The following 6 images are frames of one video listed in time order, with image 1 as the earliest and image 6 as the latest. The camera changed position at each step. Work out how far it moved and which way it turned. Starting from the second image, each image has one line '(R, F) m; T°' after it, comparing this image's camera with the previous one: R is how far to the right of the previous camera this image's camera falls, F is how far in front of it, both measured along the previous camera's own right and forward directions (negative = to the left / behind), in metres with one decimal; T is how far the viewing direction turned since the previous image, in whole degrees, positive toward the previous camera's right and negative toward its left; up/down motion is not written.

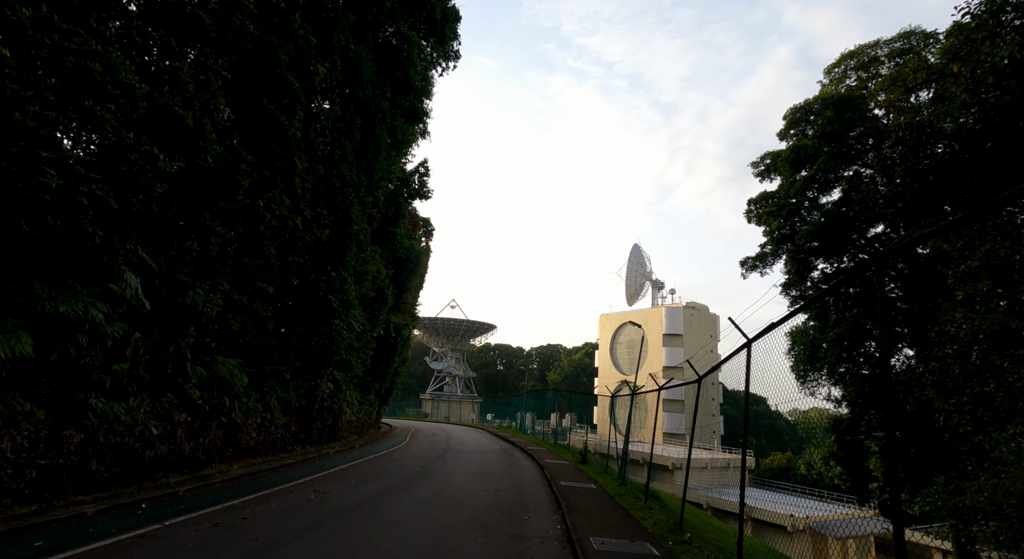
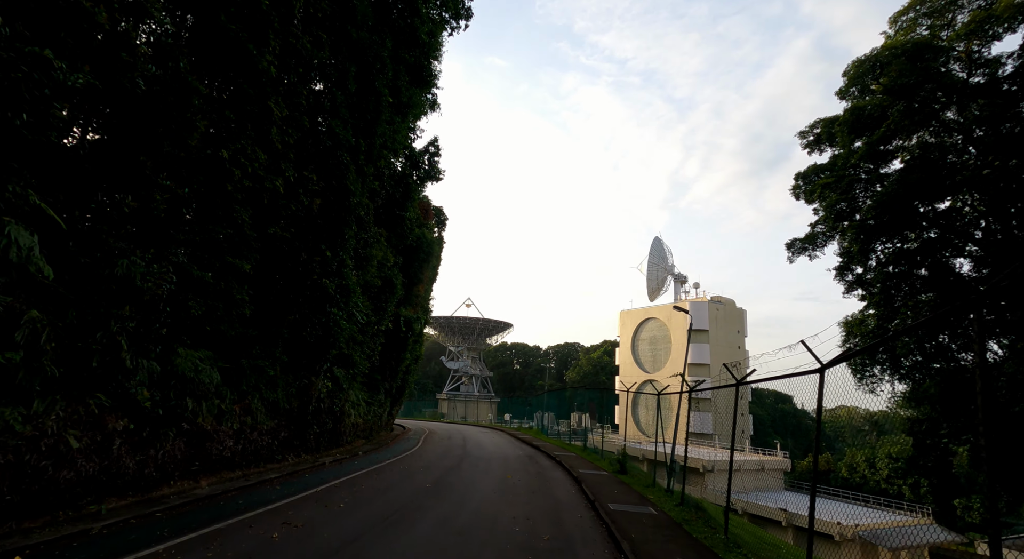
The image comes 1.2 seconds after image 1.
(-0.2, +2.5) m; -2°
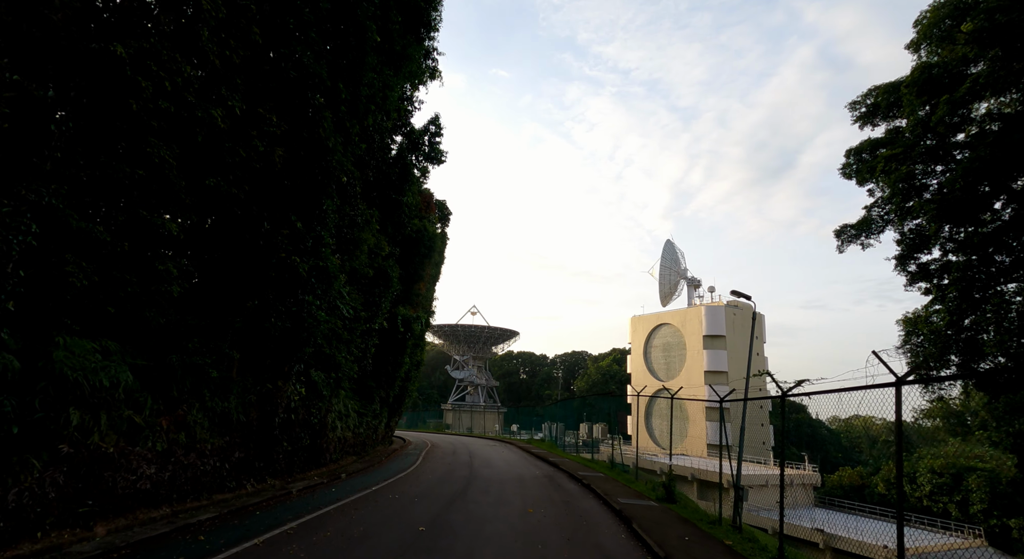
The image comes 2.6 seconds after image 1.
(-0.3, +3.1) m; 0°
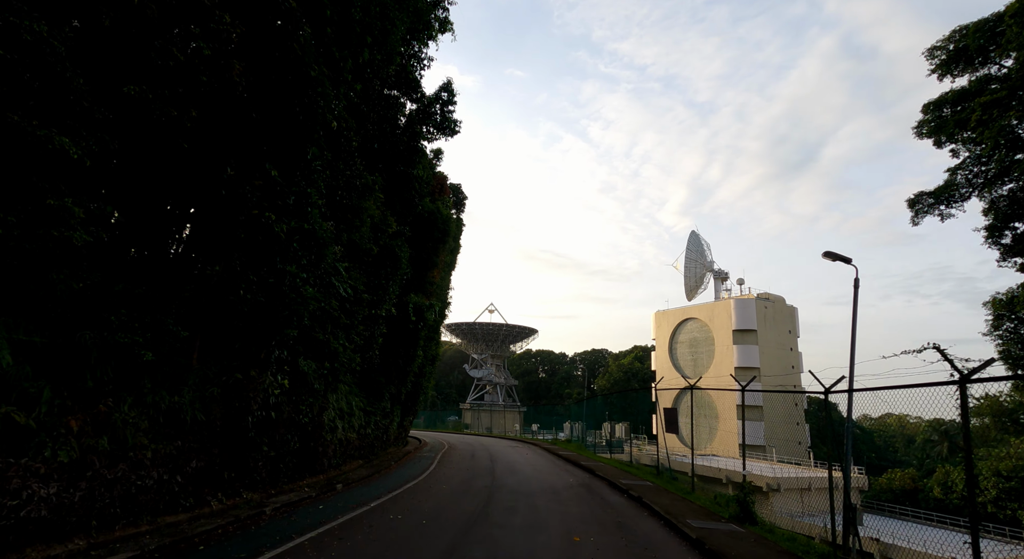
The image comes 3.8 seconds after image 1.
(-0.2, +2.5) m; -2°
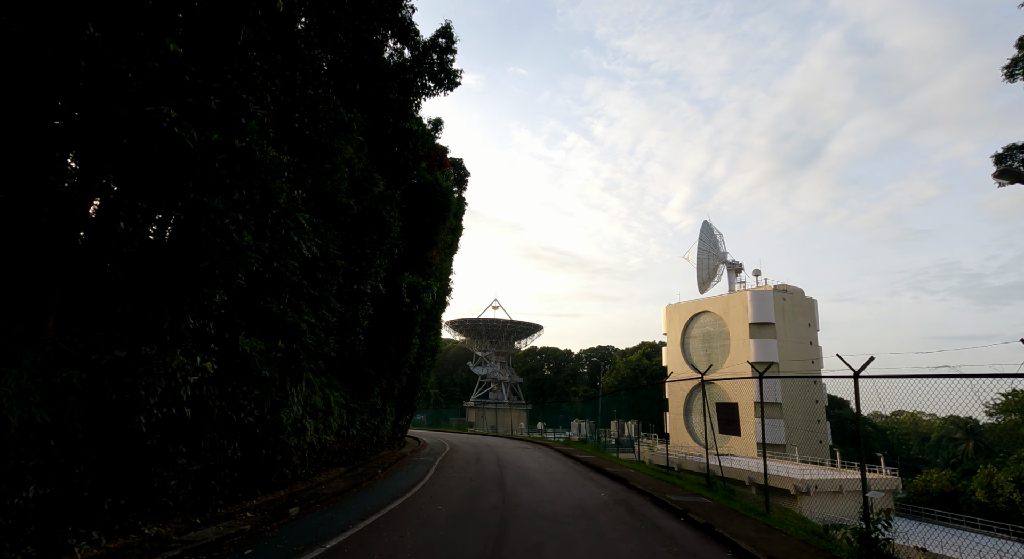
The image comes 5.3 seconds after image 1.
(-0.2, +3.1) m; 0°
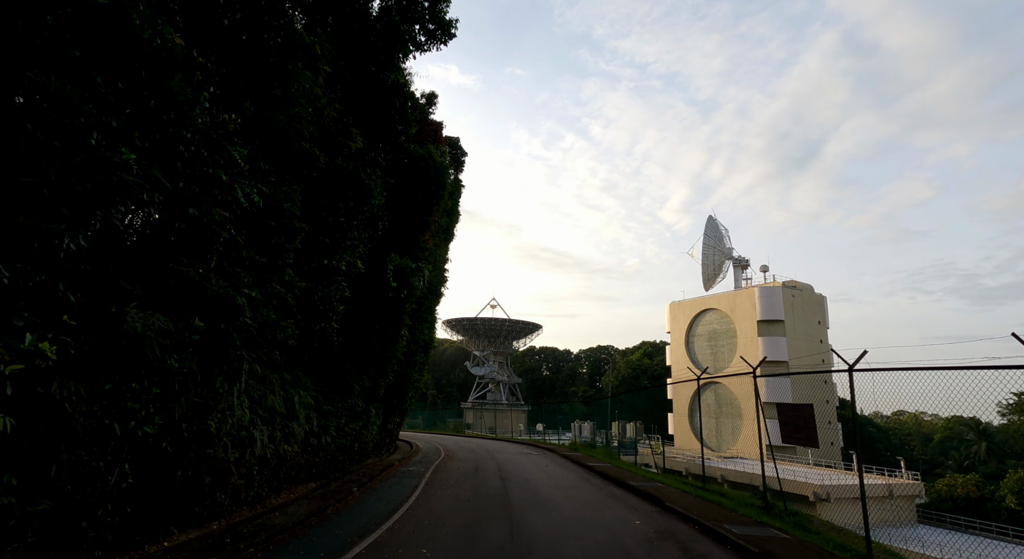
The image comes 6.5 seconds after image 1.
(-0.2, +2.6) m; 0°
